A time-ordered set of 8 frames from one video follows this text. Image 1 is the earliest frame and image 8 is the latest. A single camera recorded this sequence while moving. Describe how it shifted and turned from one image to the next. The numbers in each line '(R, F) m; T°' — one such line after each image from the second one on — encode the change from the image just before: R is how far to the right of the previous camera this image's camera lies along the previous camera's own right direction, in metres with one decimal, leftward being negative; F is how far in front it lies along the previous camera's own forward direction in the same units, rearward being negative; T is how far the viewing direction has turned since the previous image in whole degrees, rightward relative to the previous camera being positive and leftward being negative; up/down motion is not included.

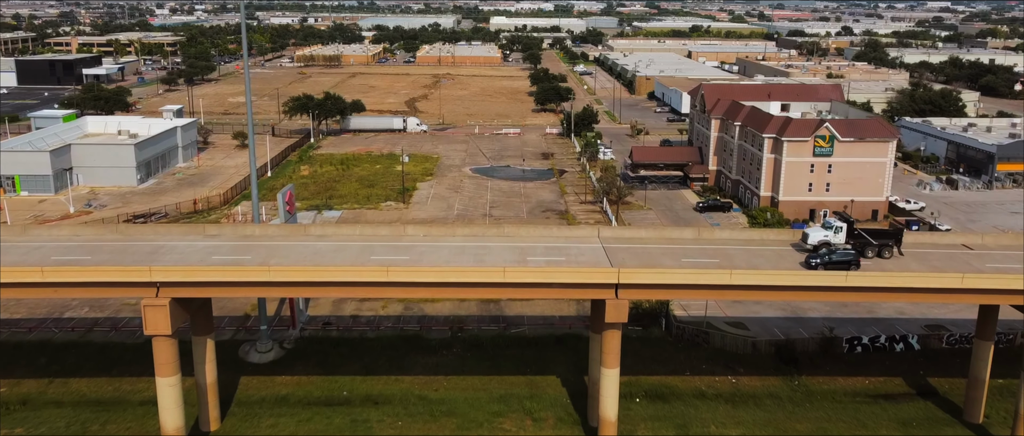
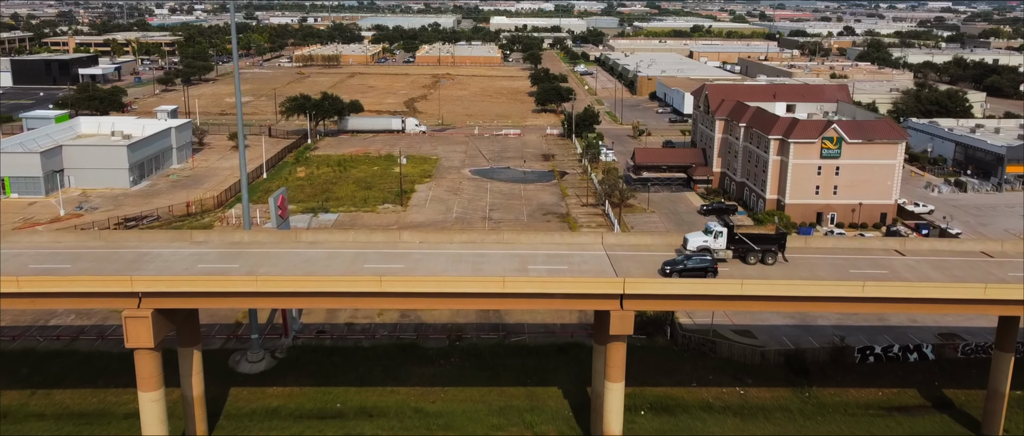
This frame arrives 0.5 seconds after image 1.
(0.0, +0.8) m; 0°
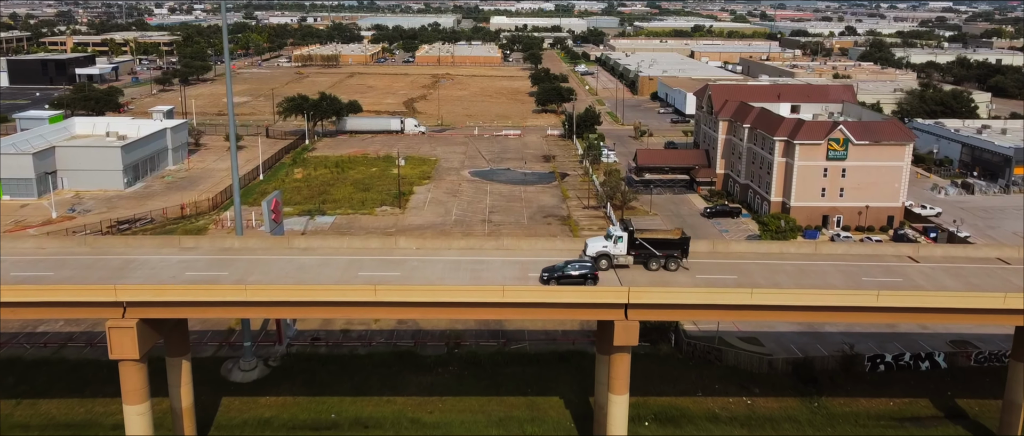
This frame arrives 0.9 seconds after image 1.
(0.0, +0.7) m; 0°
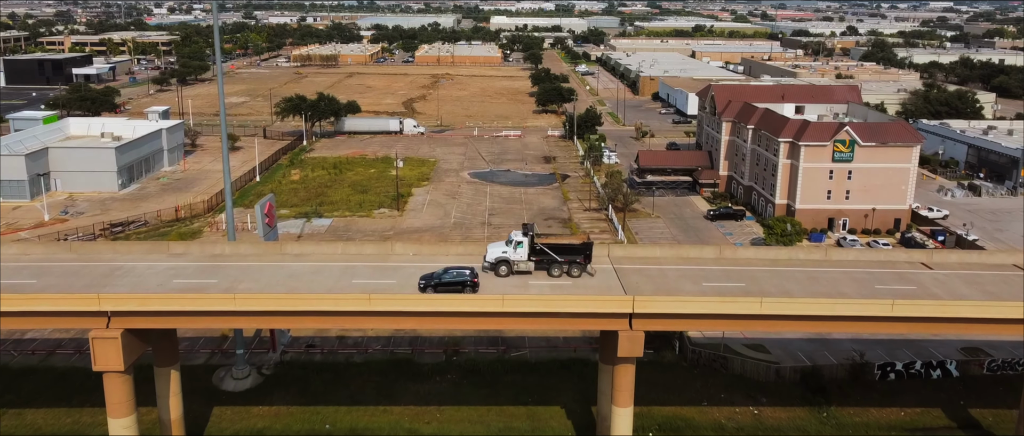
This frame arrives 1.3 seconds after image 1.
(0.0, +0.6) m; 0°
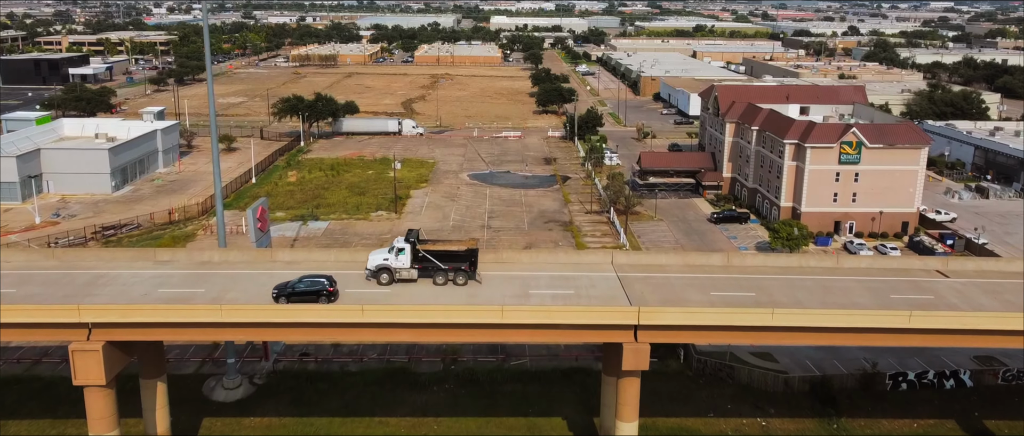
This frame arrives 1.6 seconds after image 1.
(0.0, +0.7) m; 0°
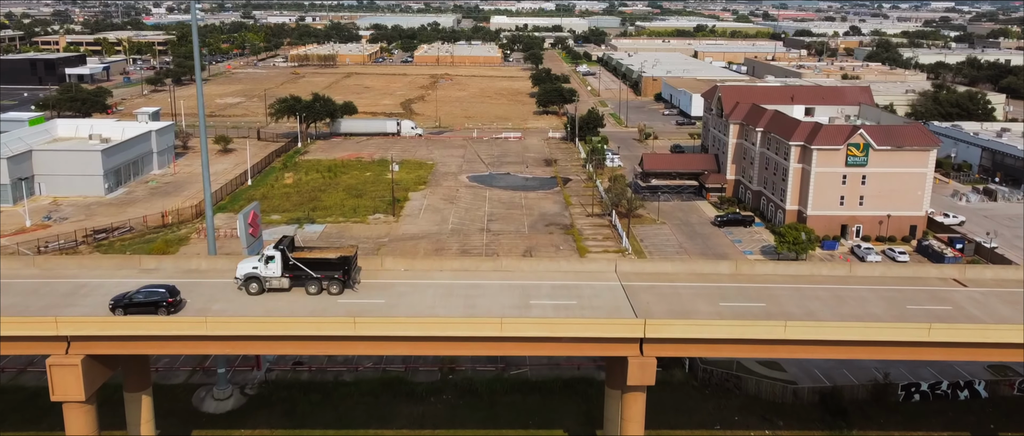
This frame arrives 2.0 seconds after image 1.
(0.0, +0.7) m; 0°
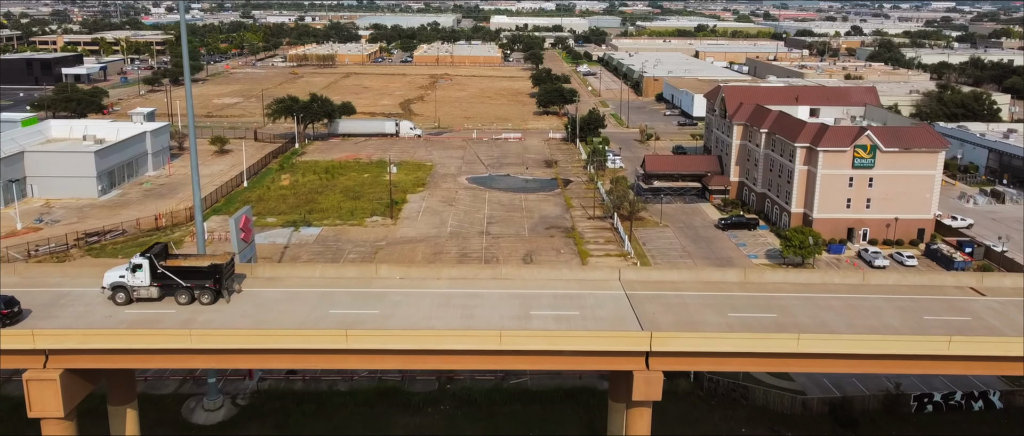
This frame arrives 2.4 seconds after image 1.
(0.0, +0.6) m; 0°
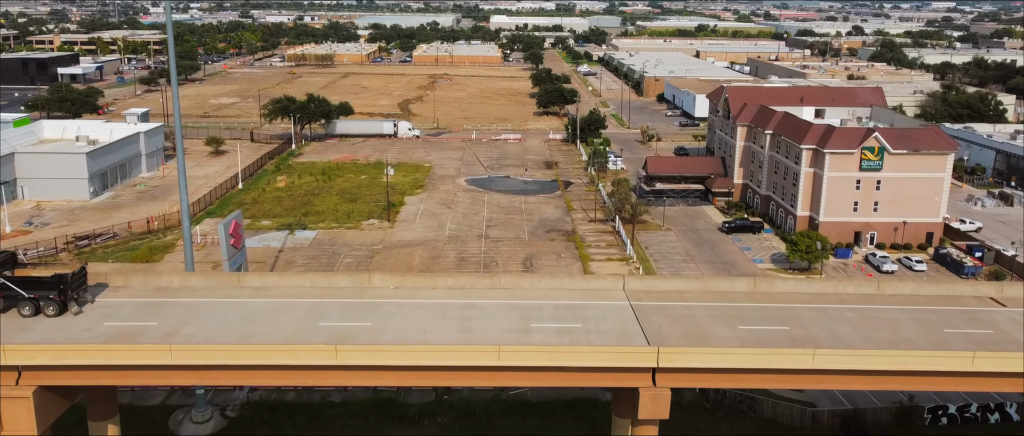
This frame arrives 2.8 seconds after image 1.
(0.0, +0.7) m; 0°
